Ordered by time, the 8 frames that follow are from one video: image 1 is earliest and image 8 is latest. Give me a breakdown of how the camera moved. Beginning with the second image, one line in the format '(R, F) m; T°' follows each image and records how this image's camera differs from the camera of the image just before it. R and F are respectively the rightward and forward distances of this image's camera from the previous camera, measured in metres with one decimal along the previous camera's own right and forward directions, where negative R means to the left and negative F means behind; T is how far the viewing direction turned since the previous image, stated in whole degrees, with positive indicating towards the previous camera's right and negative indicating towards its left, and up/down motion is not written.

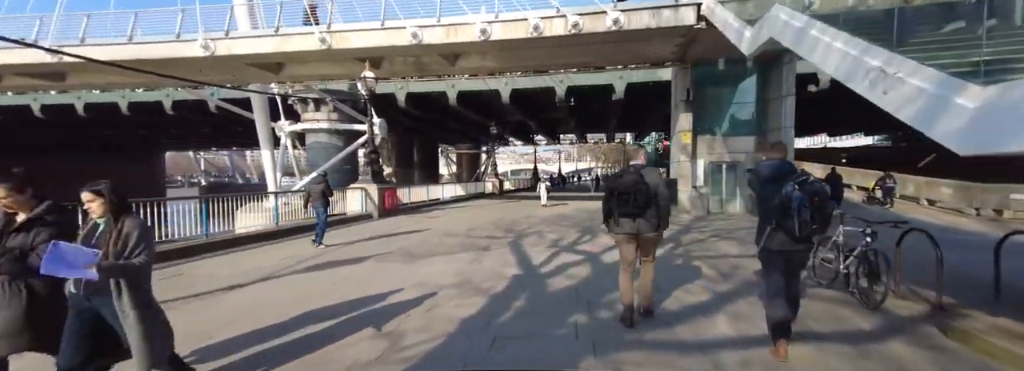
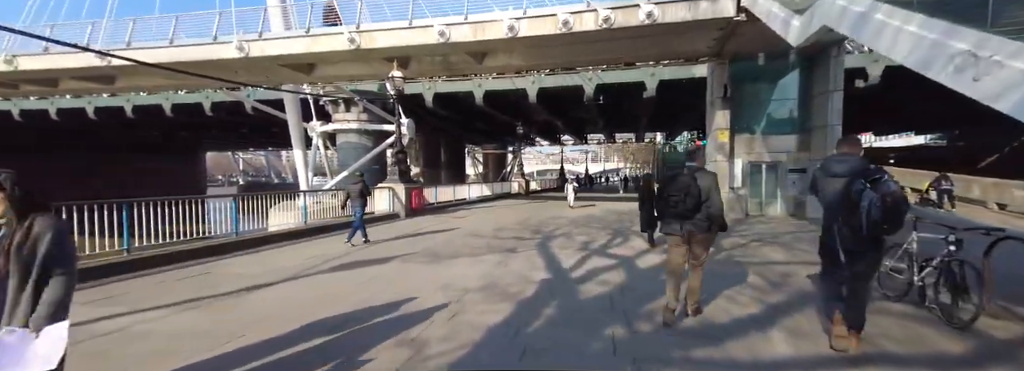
(0.0, +0.2) m; -3°
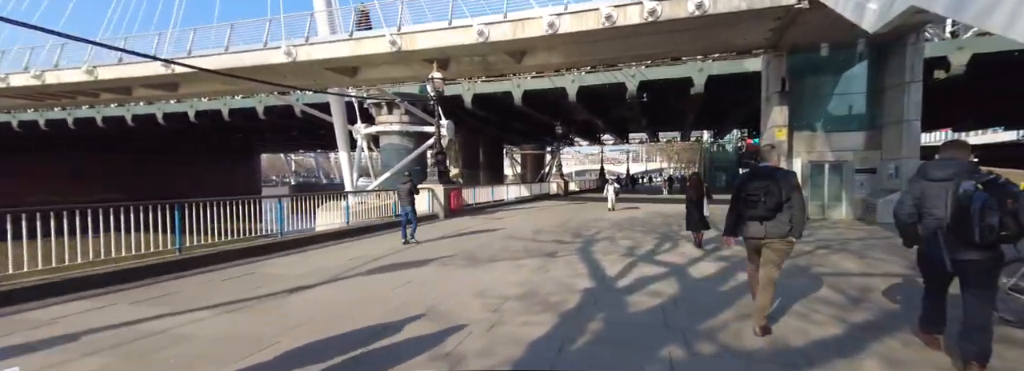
(0.0, +0.3) m; -5°
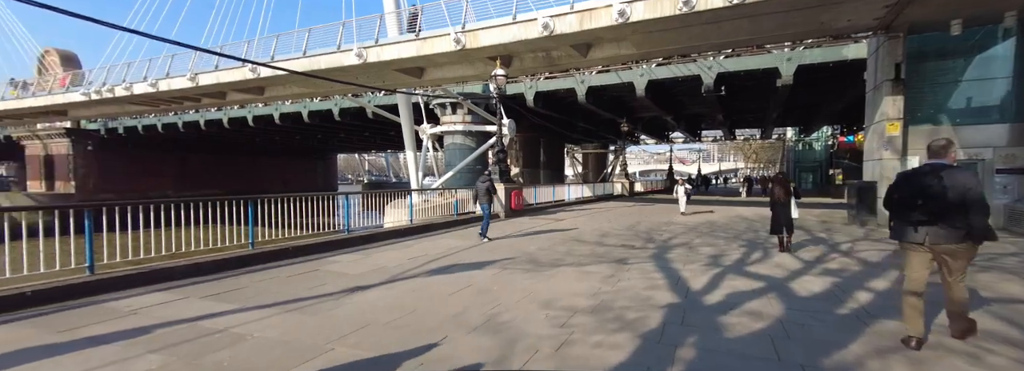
(-0.1, +0.5) m; -7°
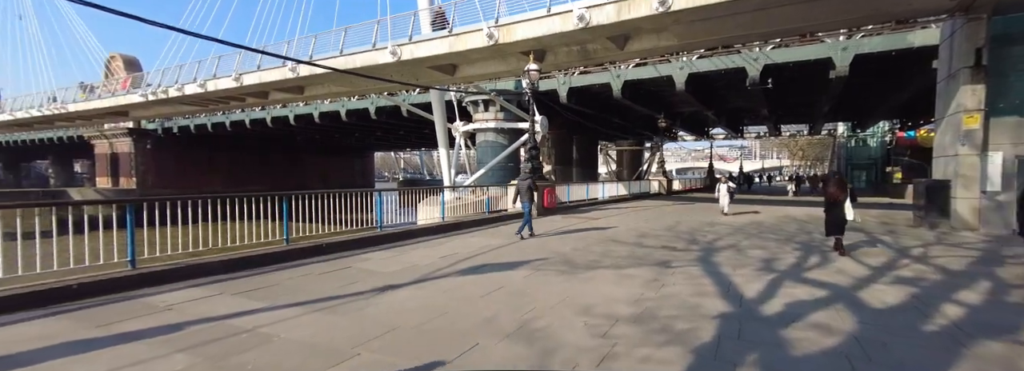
(0.0, +0.3) m; -4°
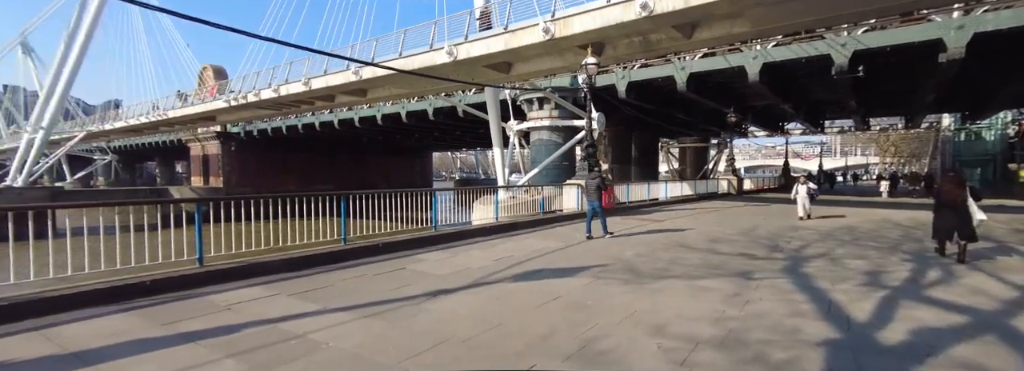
(0.0, +0.4) m; -7°
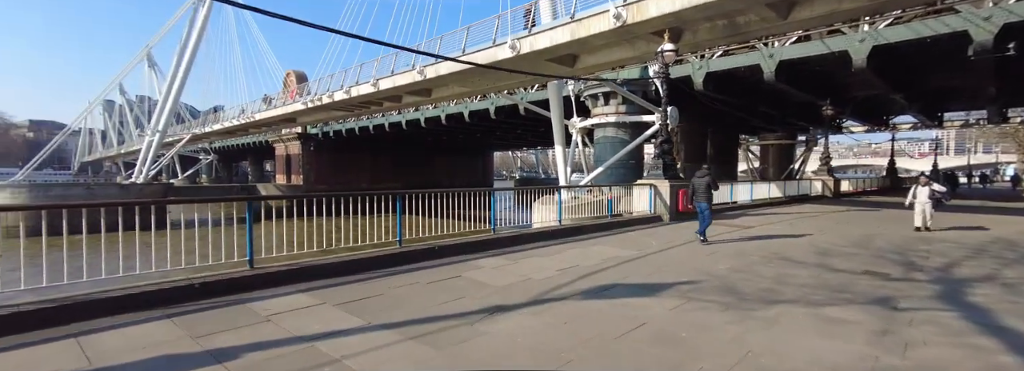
(-0.1, +0.8) m; -8°
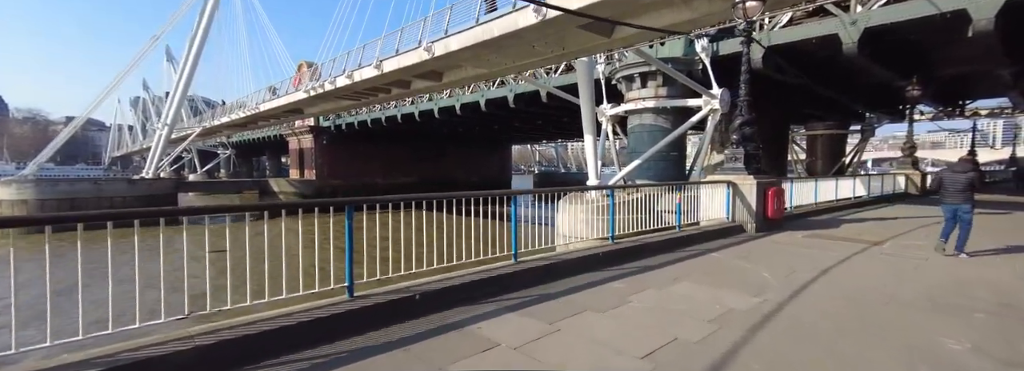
(-0.2, +3.1) m; -2°
